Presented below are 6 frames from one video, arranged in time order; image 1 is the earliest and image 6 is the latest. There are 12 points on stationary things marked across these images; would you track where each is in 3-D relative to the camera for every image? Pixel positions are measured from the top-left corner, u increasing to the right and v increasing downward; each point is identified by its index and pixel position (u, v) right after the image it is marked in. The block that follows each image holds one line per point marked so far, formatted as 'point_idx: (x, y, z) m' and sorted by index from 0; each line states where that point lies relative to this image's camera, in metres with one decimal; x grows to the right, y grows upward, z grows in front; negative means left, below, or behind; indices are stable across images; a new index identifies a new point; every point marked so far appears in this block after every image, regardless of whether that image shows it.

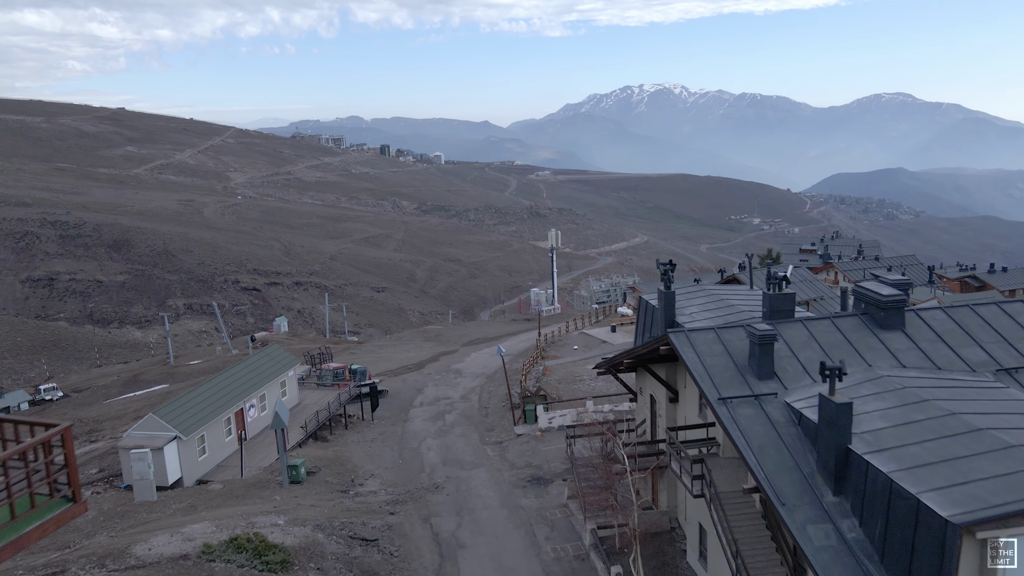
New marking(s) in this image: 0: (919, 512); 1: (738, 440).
0: (+5.0, -2.7, +10.9) m
1: (+3.6, -2.4, +13.8) m
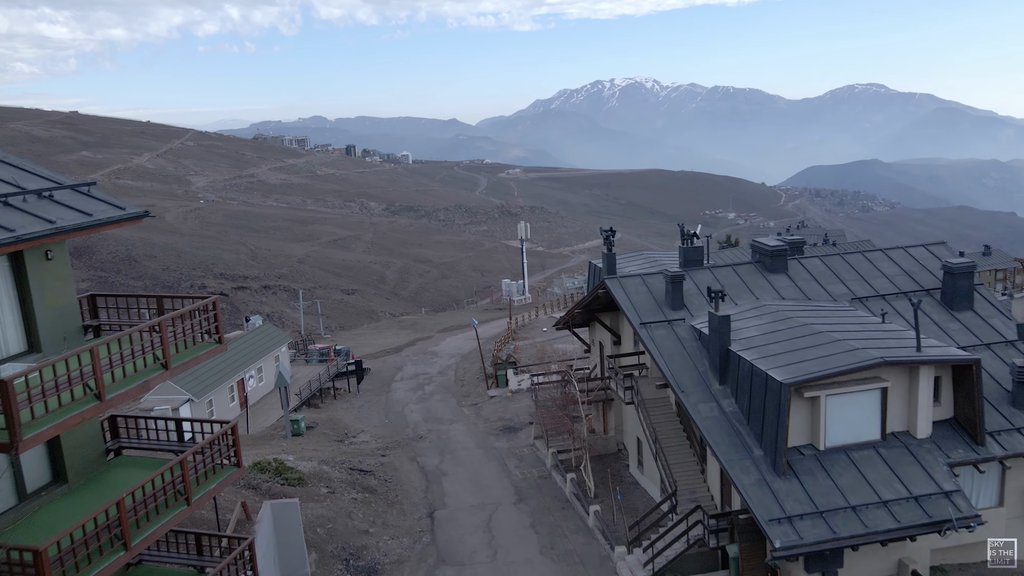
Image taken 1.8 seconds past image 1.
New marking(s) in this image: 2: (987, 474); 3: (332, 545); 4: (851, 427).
0: (+4.5, -1.6, +15.6) m
1: (+3.0, -1.3, +18.5) m
2: (+8.8, -3.4, +16.3) m
3: (-4.0, -5.7, +19.7) m
4: (+6.1, -2.5, +15.8) m
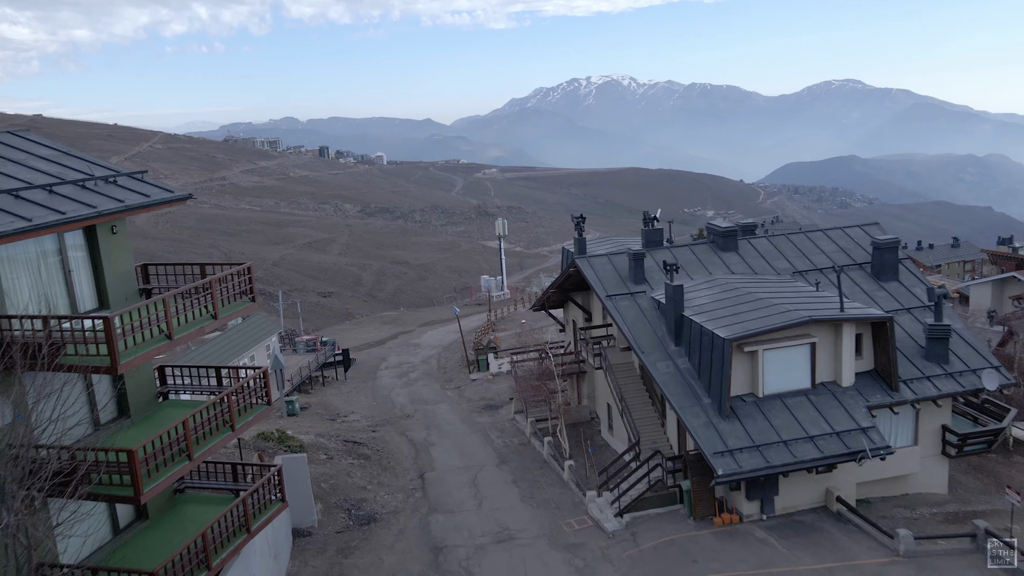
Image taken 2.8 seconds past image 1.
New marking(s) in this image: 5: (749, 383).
0: (+4.1, -1.0, +18.2) m
1: (+2.5, -0.7, +21.1) m
2: (+8.4, -2.7, +19.0) m
3: (-4.4, -5.2, +22.0) m
4: (+5.7, -1.8, +18.4) m
5: (+4.9, -2.0, +18.3) m
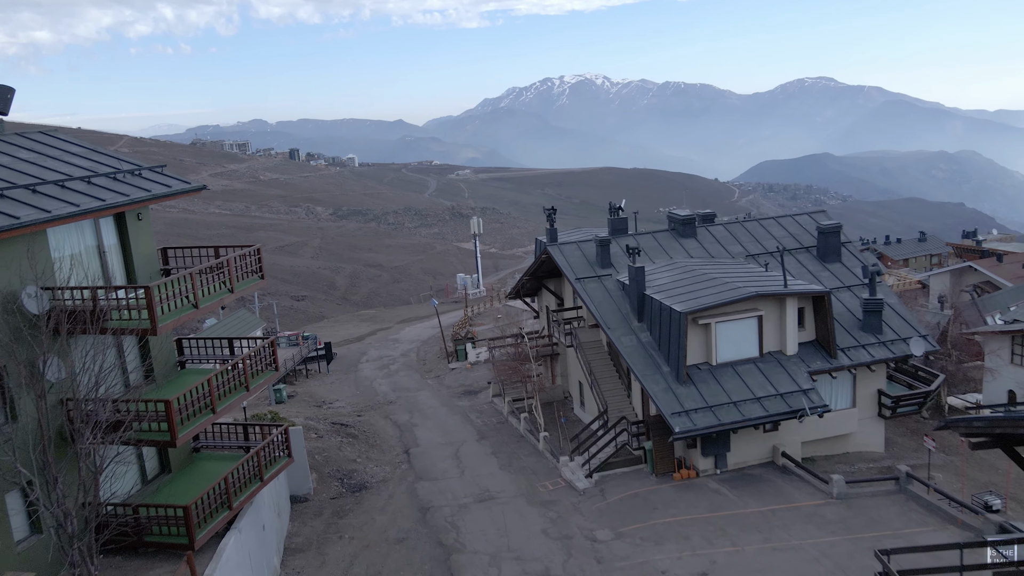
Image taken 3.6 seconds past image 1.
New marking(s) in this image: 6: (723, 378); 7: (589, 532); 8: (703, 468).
0: (+3.6, -0.6, +20.2) m
1: (+1.9, -0.3, +23.1) m
2: (+7.9, -2.2, +21.2) m
3: (-5.0, -4.9, +23.9) m
4: (+5.2, -1.4, +20.5) m
5: (+4.4, -1.5, +20.4) m
6: (+4.8, -2.0, +20.0) m
7: (+1.6, -4.9, +17.9) m
8: (+4.3, -4.0, +19.7) m
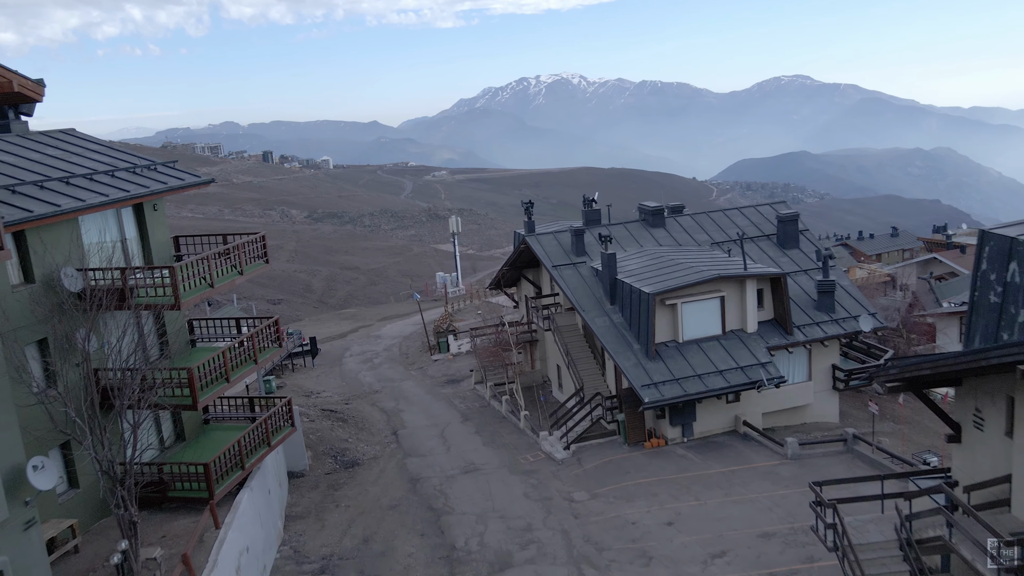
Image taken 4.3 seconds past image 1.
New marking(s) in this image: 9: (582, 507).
0: (+3.2, -0.2, +21.9) m
1: (+1.4, +0.1, +24.7) m
2: (+7.4, -1.8, +23.0) m
3: (-5.5, -4.6, +25.3) m
4: (+4.8, -0.9, +22.2) m
5: (+4.0, -1.1, +22.1) m
6: (+4.3, -1.6, +21.7) m
7: (+1.2, -4.6, +19.5) m
8: (+3.9, -3.6, +21.4) m
9: (+1.5, -4.6, +18.4) m
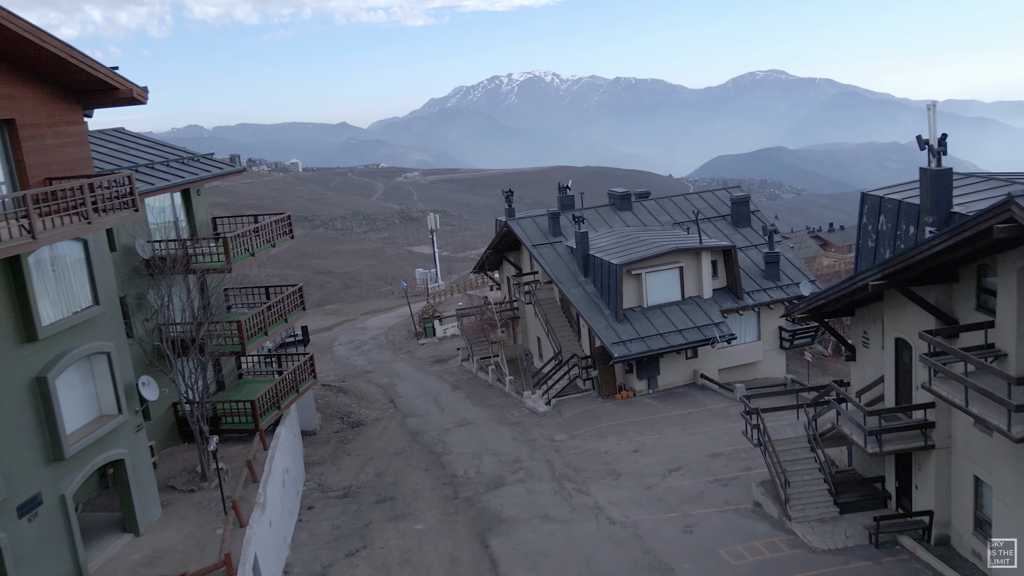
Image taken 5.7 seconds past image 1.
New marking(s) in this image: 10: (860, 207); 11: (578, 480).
0: (+2.8, +0.6, +25.2) m
1: (+0.9, +0.8, +27.9) m
2: (+7.0, -0.9, +26.3) m
3: (-5.9, -3.9, +28.4) m
4: (+4.4, -0.1, +25.5) m
5: (+3.6, -0.3, +25.4) m
6: (+4.0, -0.8, +25.0) m
7: (+1.0, -3.8, +22.7) m
8: (+3.5, -2.8, +24.7) m
9: (+1.2, -3.8, +21.6) m
10: (+5.5, +1.3, +14.0) m
11: (+1.4, -4.0, +18.4) m
